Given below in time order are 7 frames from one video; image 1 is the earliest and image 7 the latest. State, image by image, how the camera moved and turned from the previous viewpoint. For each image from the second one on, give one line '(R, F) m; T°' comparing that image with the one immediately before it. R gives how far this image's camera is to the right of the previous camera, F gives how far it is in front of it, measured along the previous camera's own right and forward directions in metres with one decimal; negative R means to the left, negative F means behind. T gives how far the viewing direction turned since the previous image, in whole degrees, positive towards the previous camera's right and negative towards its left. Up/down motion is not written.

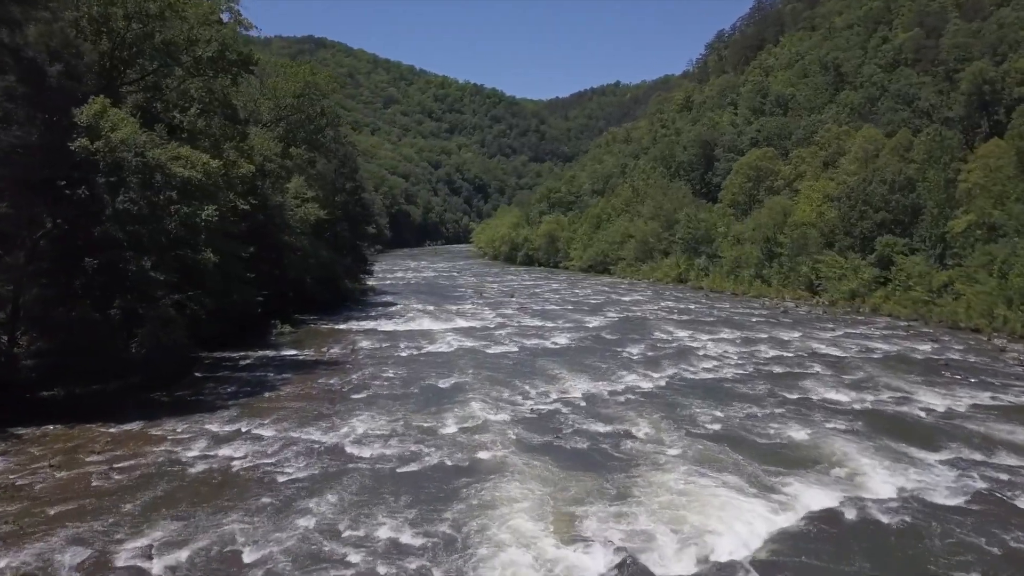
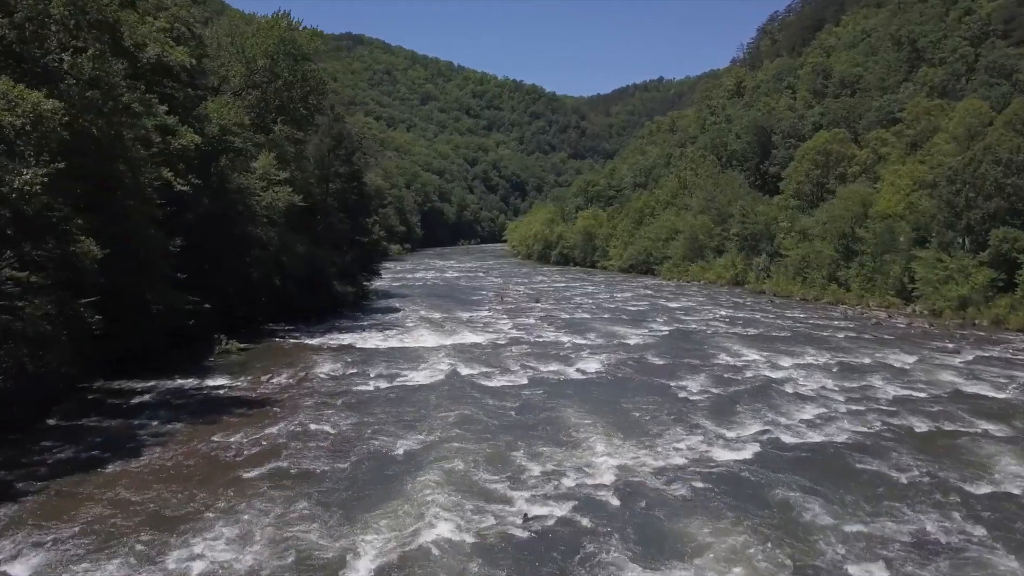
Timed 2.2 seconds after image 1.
(+0.7, +7.4) m; -3°
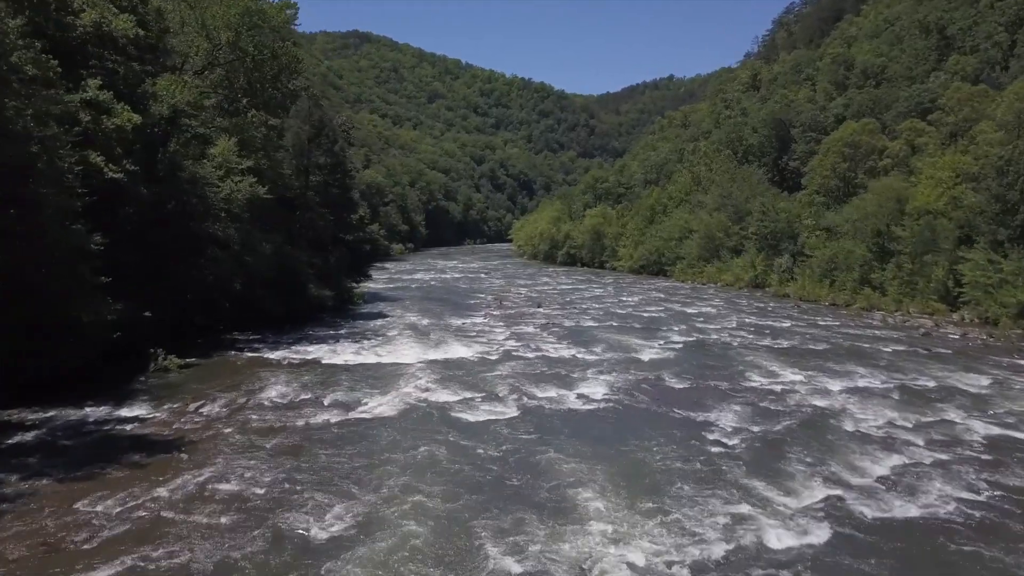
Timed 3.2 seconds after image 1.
(+0.4, +3.7) m; -1°
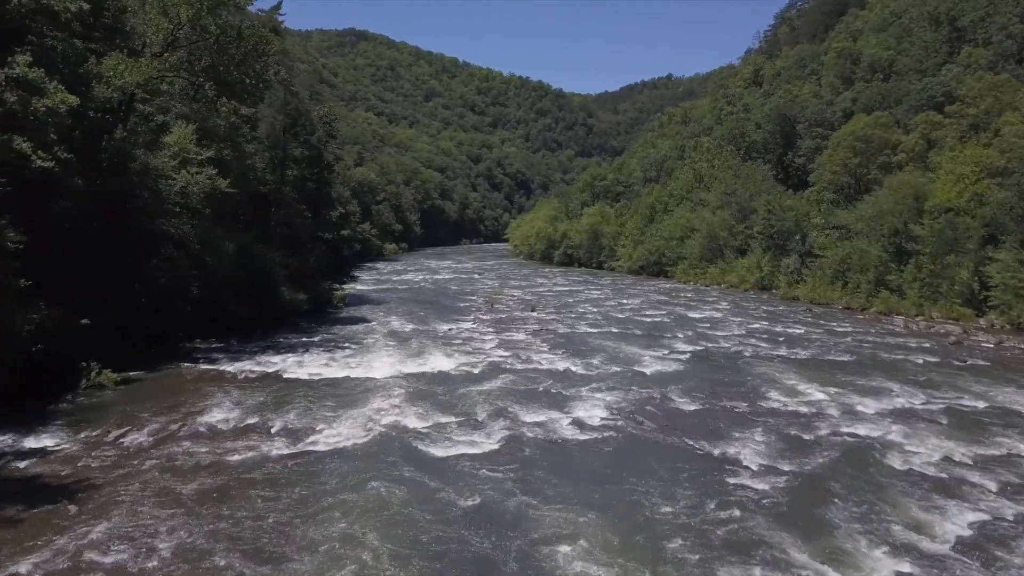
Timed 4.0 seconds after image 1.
(+0.3, +2.5) m; 0°
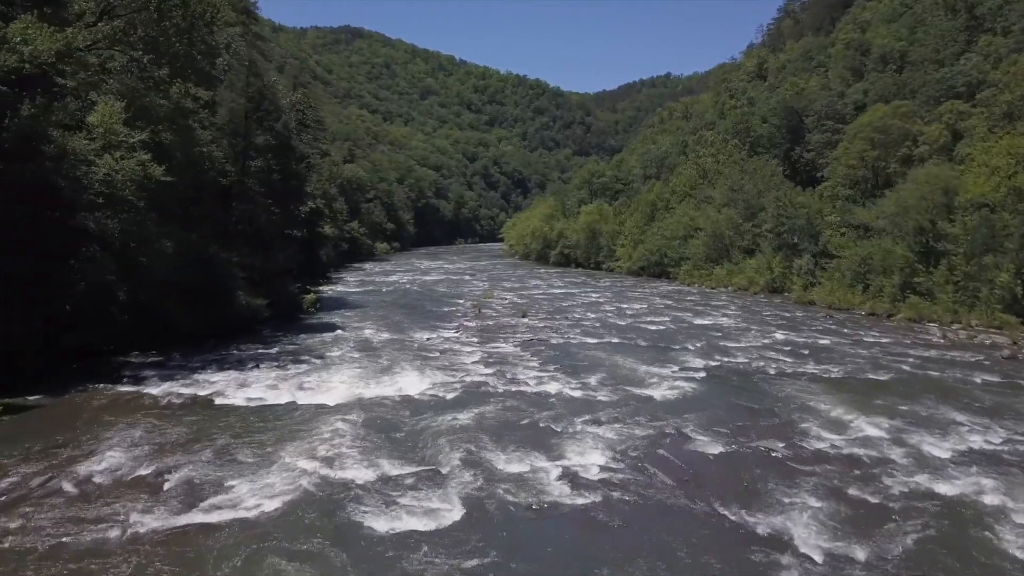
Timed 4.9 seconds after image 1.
(+0.3, +3.3) m; 0°
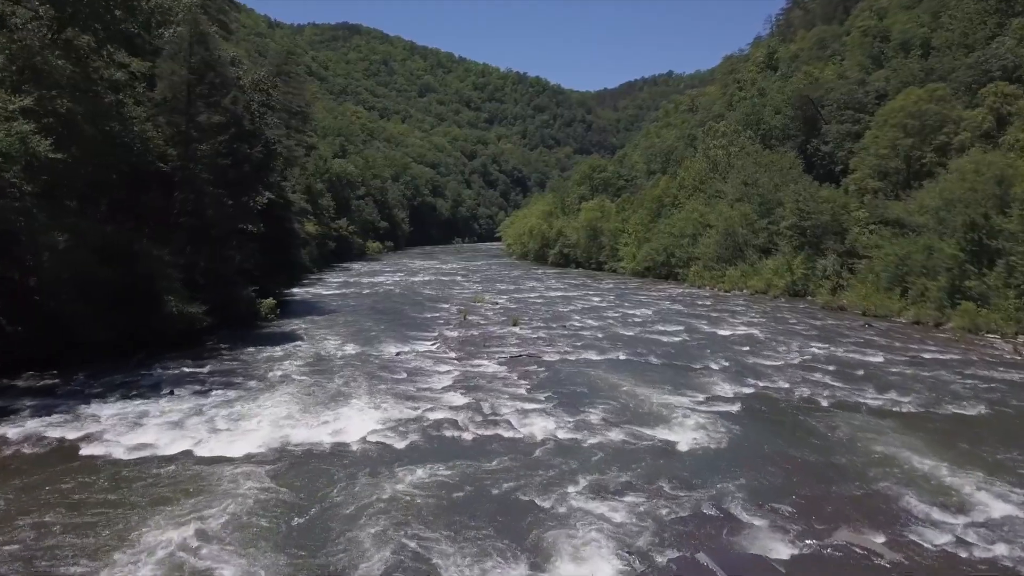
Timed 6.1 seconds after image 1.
(+0.4, +4.2) m; 0°
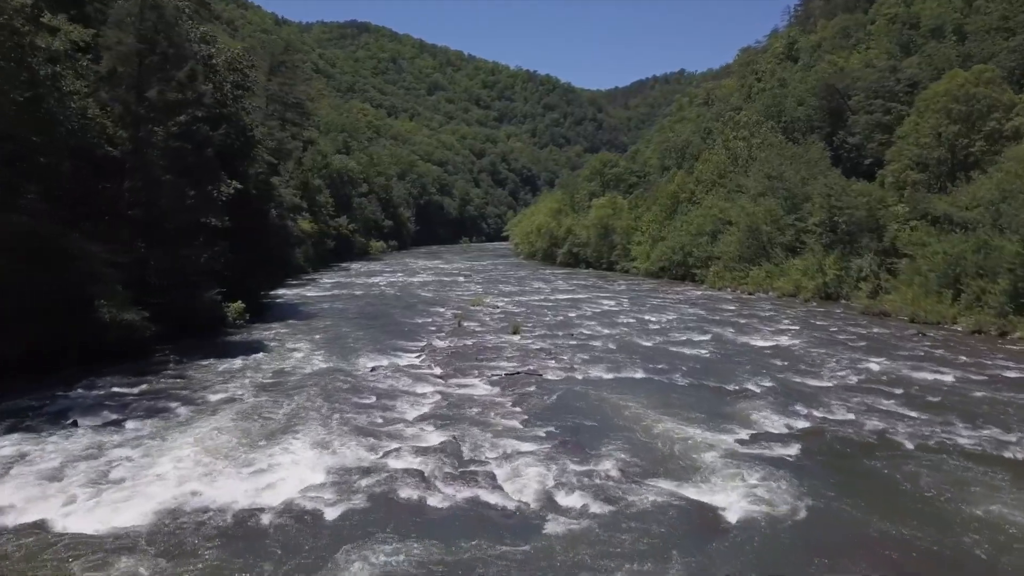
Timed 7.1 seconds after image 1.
(+0.3, +3.4) m; -1°
